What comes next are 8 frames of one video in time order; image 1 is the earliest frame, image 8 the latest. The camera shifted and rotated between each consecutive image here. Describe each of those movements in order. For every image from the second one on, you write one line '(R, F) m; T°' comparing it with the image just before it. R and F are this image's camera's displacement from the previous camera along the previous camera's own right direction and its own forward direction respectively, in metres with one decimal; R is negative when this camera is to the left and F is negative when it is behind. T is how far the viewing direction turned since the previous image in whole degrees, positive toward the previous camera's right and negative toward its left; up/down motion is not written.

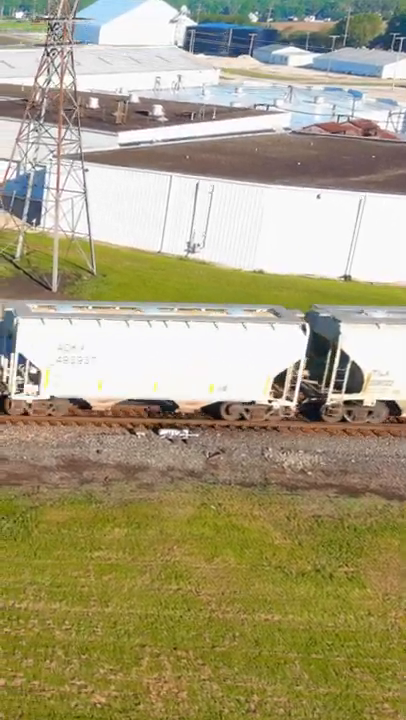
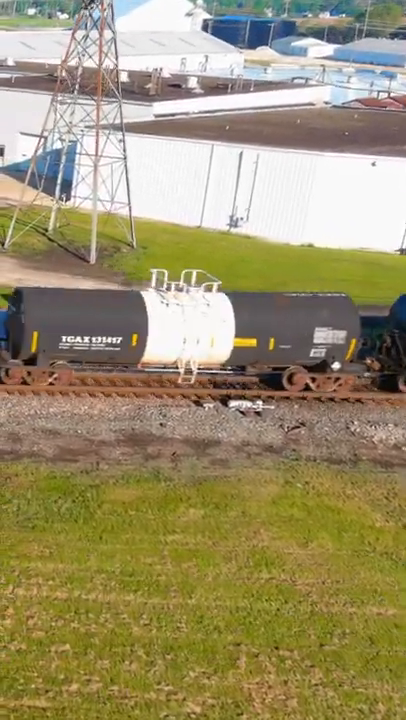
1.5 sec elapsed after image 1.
(-1.2, +2.7) m; 0°
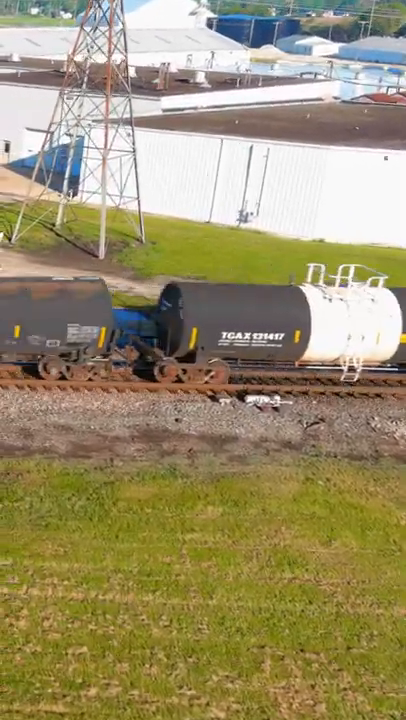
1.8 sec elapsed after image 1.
(-0.2, +0.6) m; 0°
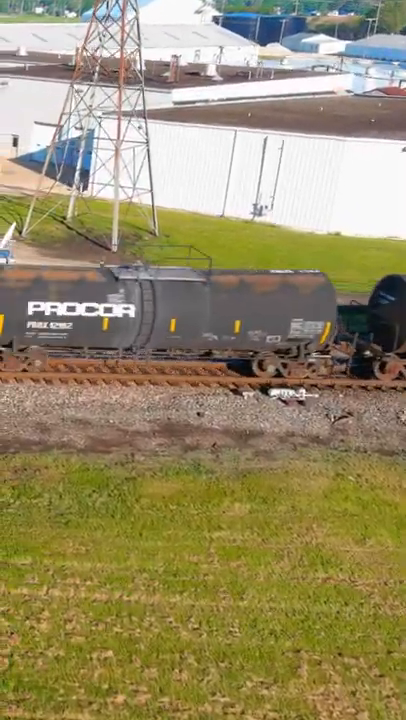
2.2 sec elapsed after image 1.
(-0.3, +0.8) m; 0°
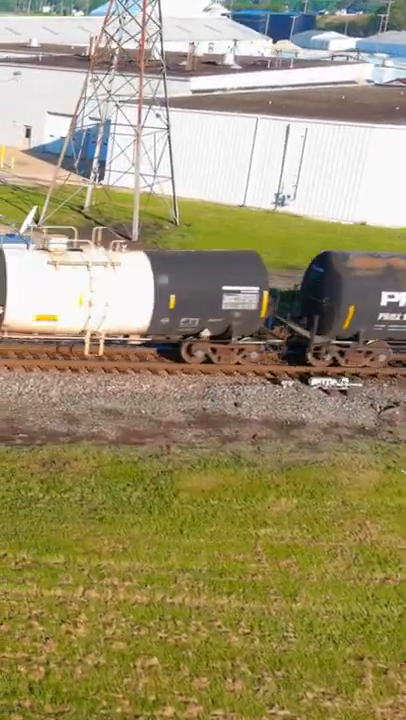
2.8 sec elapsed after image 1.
(-0.5, +1.1) m; 0°
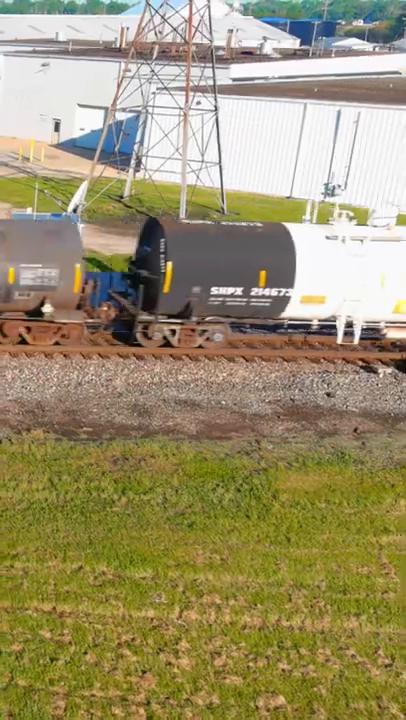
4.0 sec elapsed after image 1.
(-1.0, +2.3) m; -1°
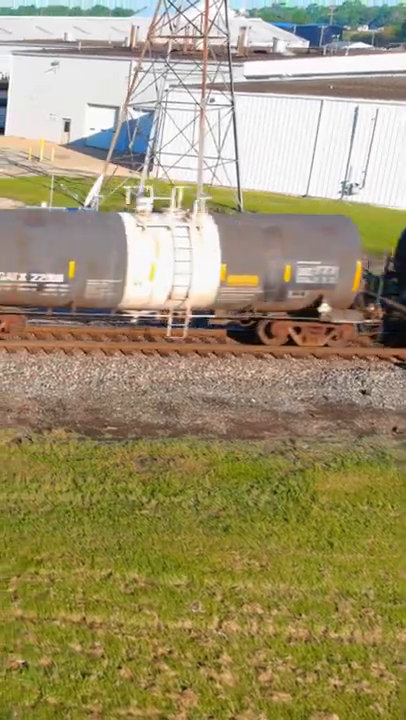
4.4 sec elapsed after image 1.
(-0.3, +0.8) m; 0°
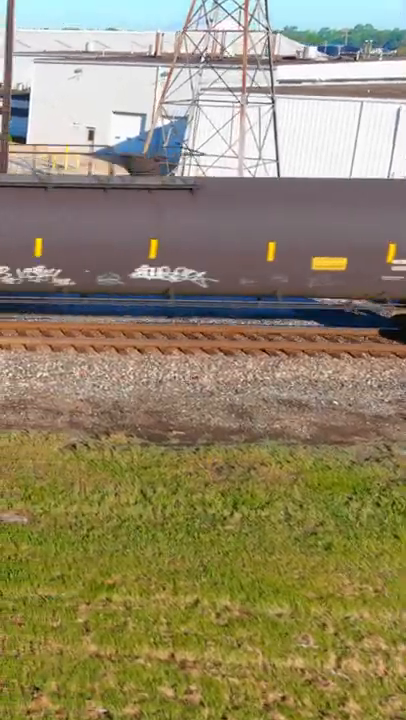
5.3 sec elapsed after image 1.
(-0.7, +1.7) m; -1°
